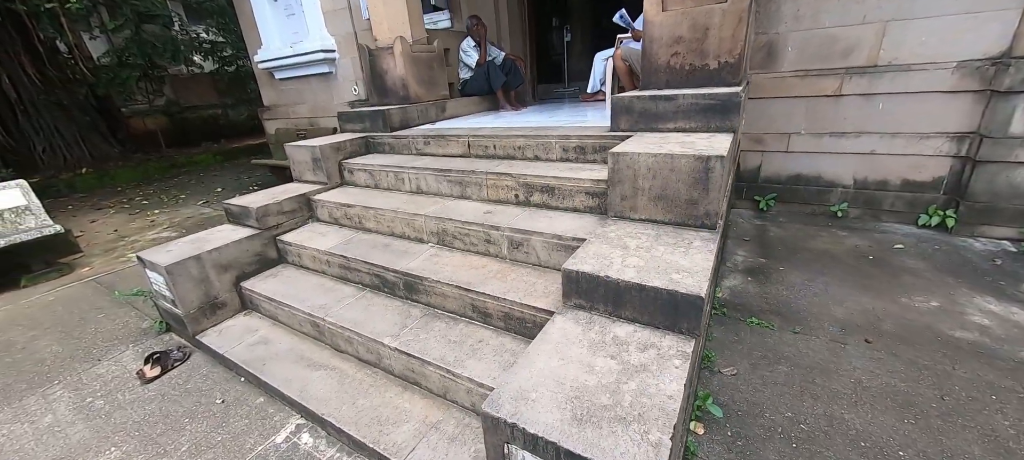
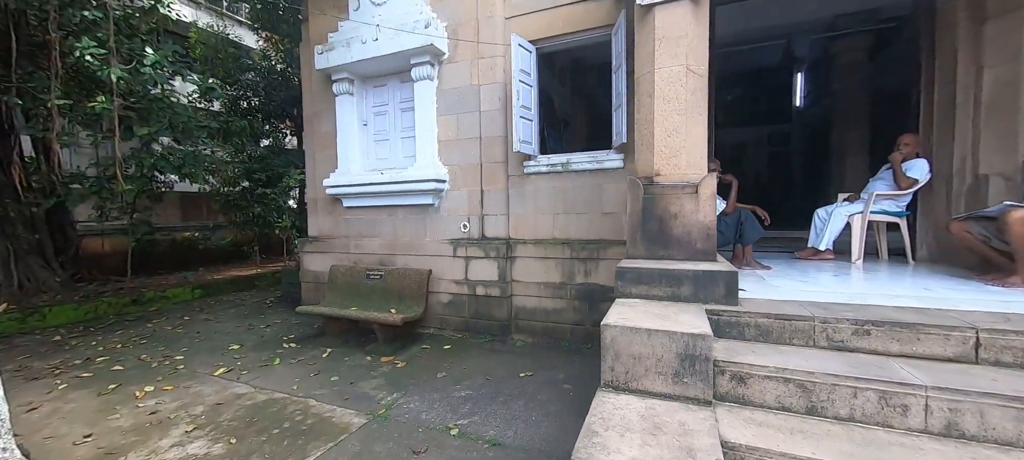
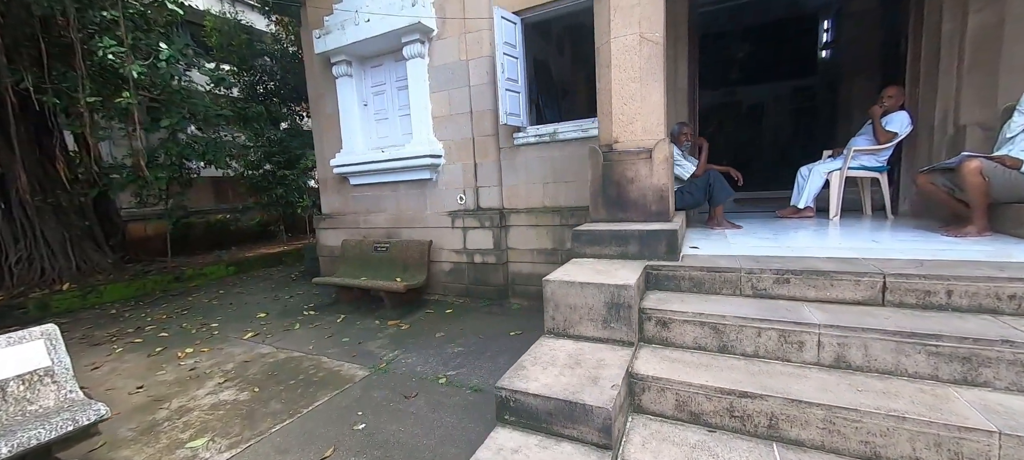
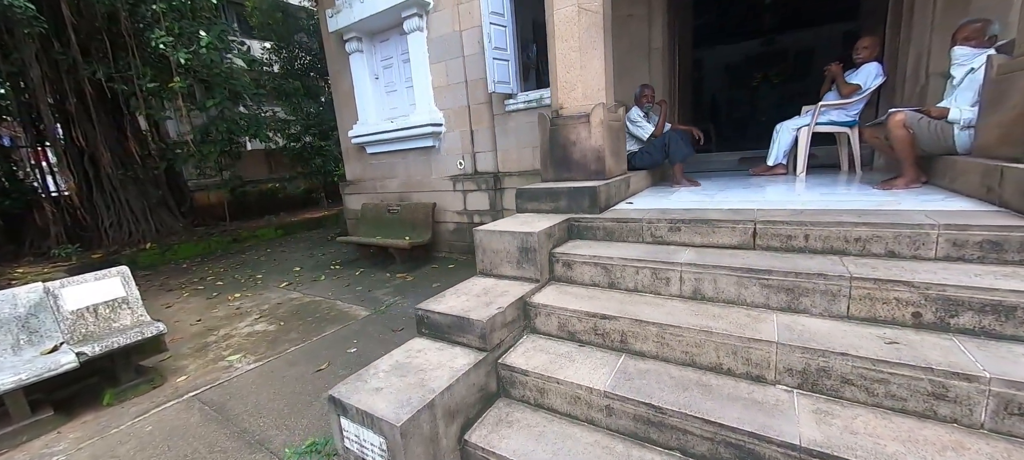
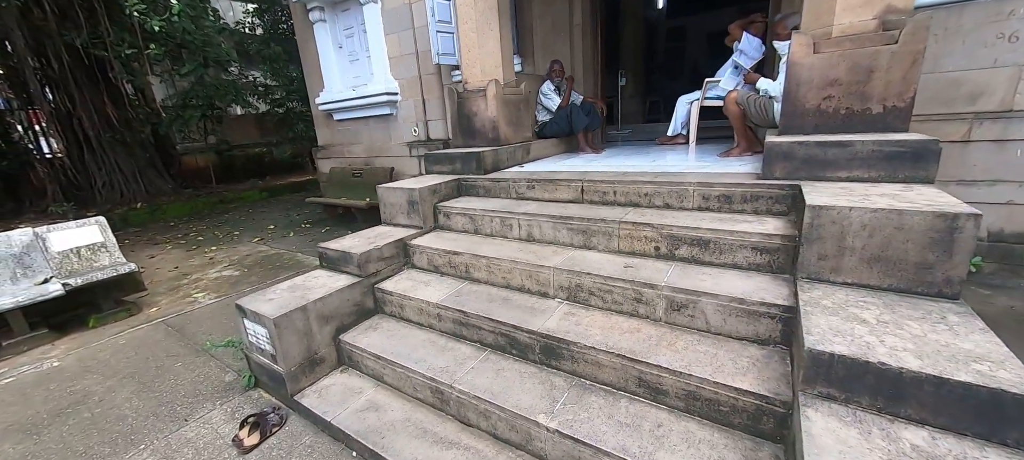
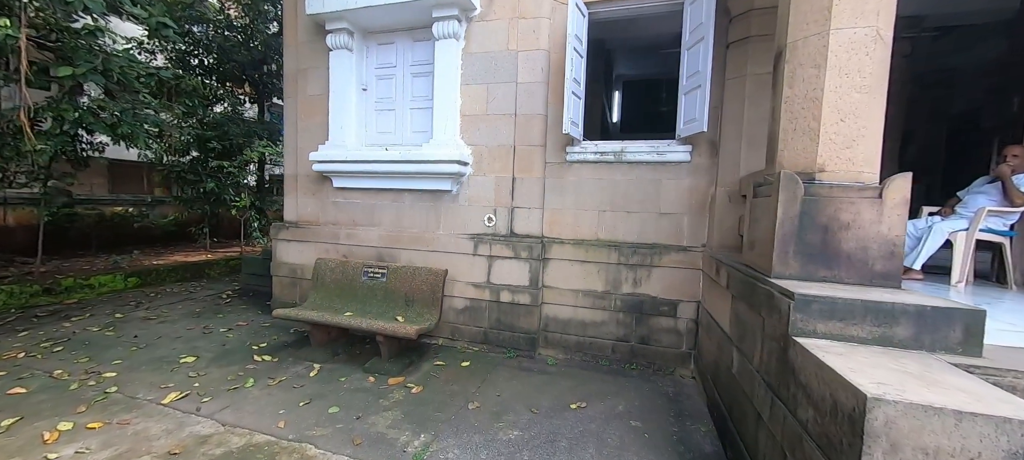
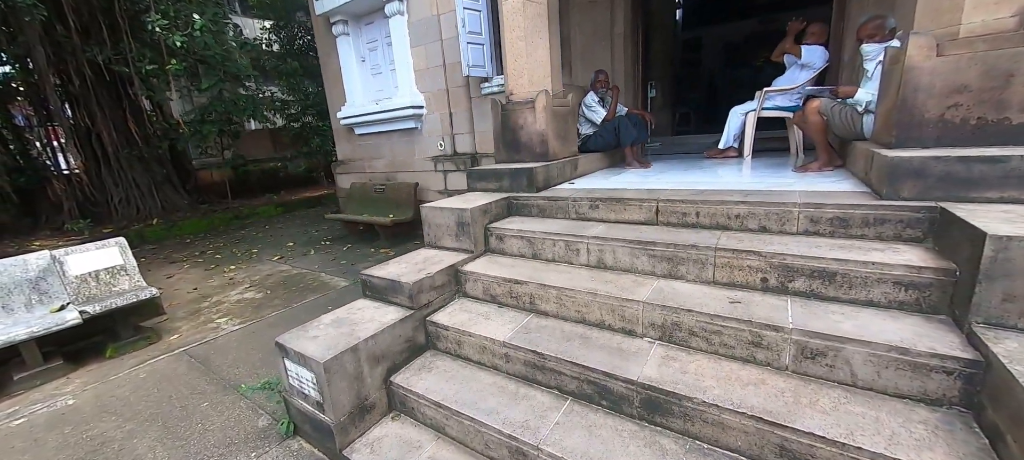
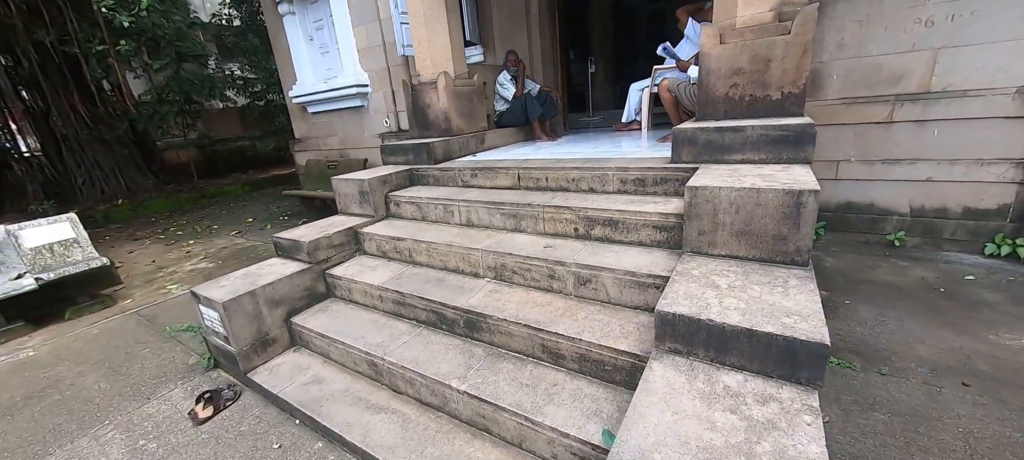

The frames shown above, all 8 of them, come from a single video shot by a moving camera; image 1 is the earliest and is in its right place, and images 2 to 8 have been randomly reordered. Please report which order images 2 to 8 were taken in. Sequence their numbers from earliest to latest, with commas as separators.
8, 5, 7, 4, 3, 2, 6
